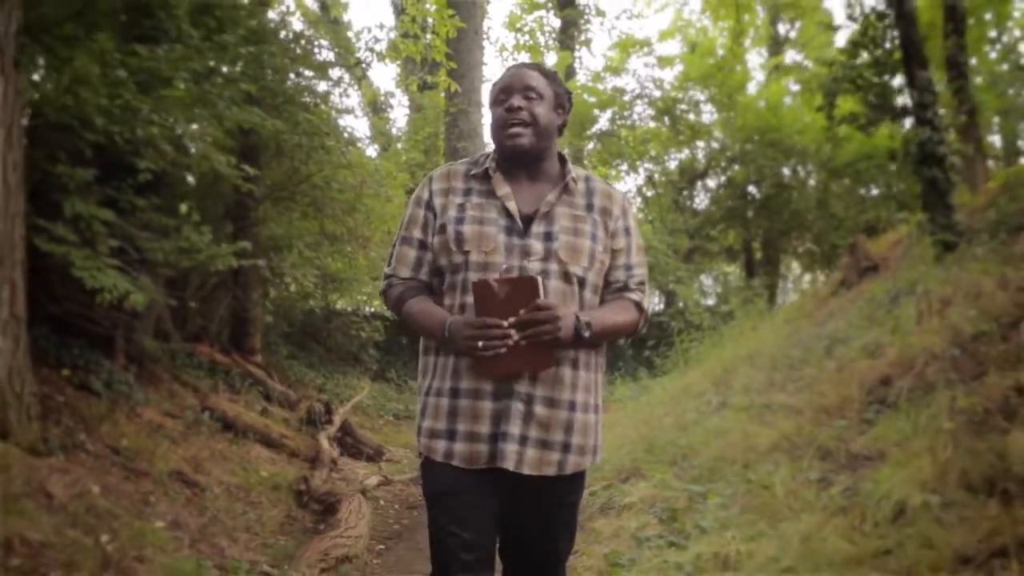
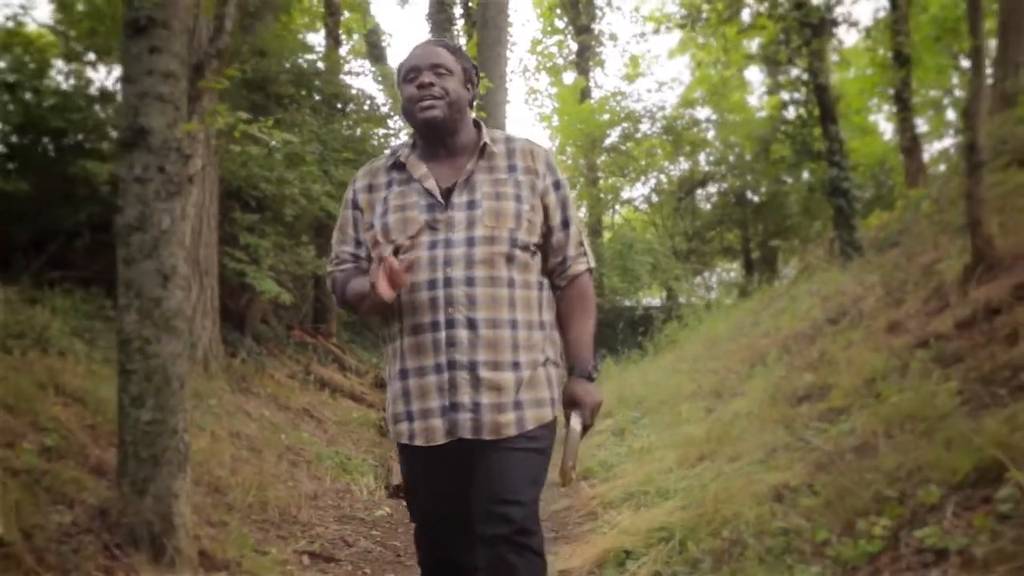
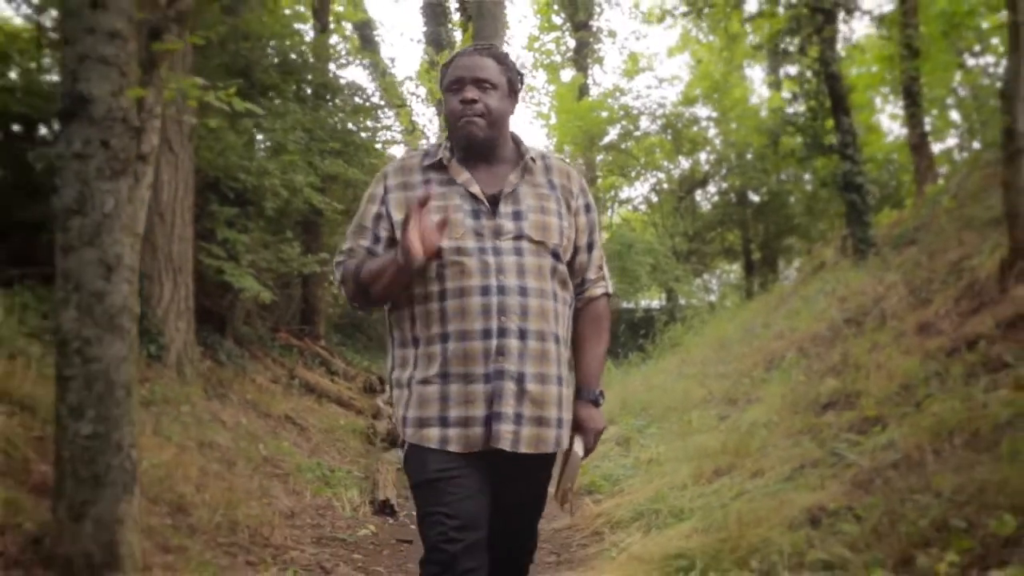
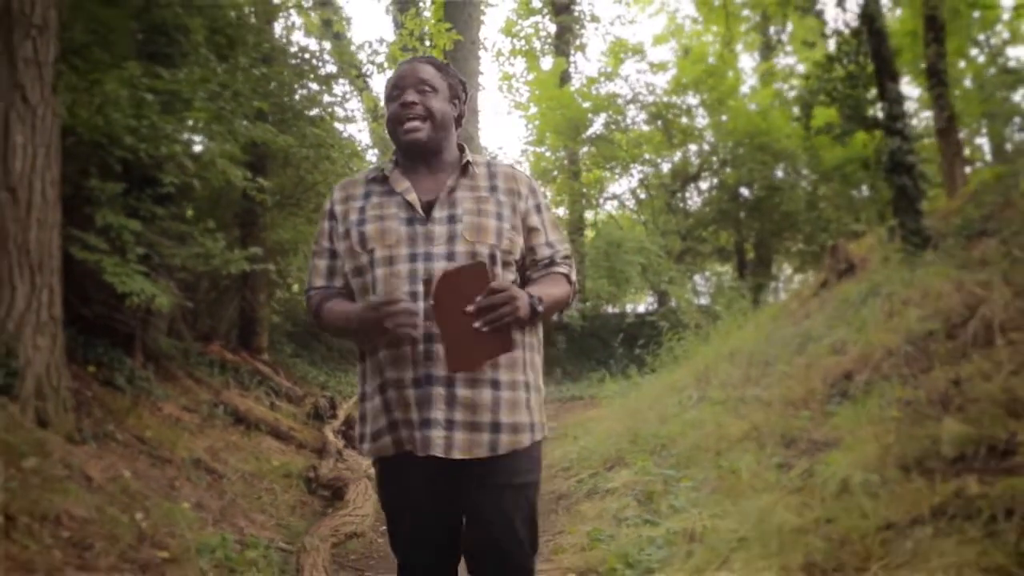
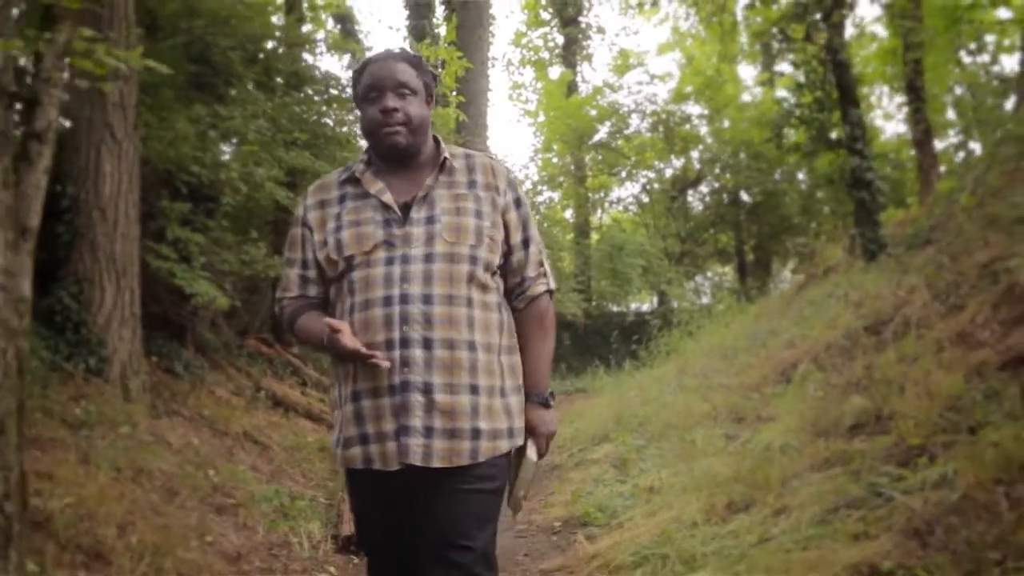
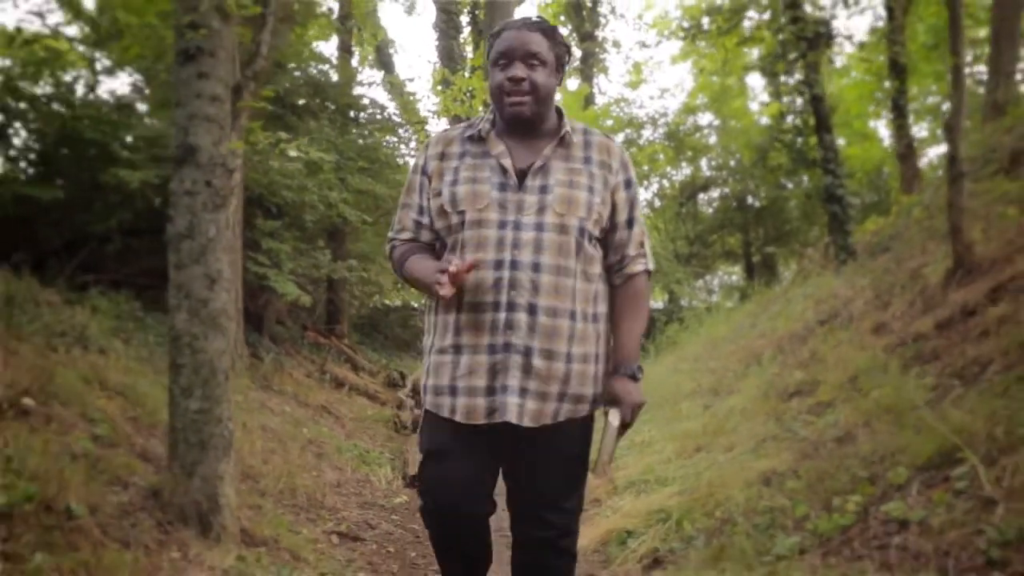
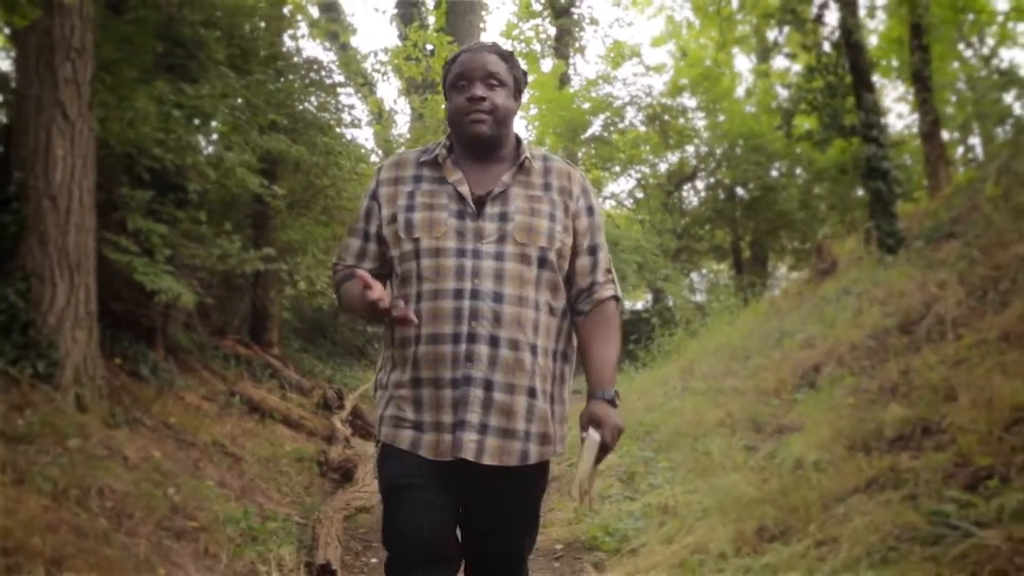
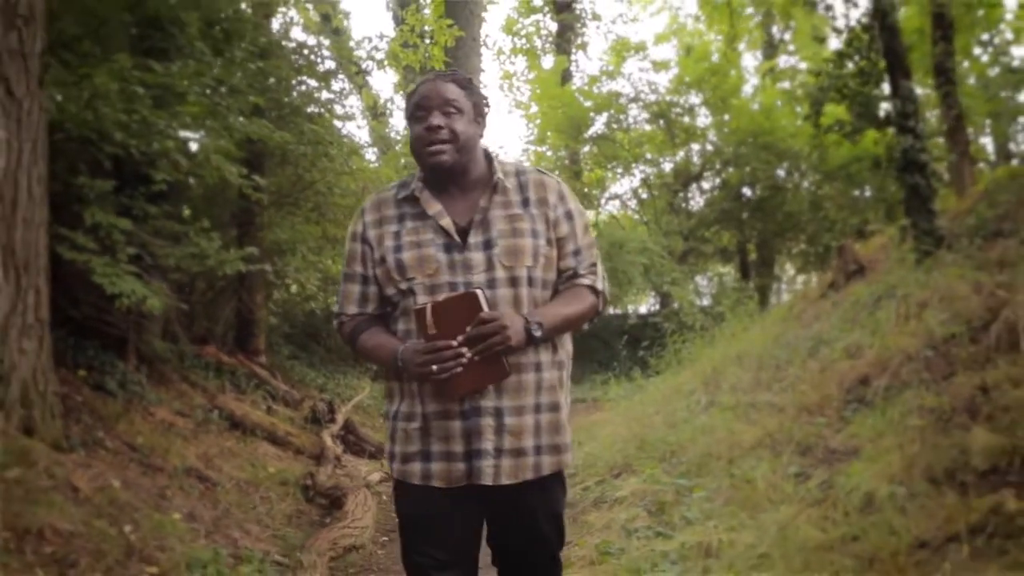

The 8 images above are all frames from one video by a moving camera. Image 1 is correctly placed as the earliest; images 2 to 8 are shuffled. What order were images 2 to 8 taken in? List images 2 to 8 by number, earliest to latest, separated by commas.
8, 4, 7, 5, 3, 2, 6
